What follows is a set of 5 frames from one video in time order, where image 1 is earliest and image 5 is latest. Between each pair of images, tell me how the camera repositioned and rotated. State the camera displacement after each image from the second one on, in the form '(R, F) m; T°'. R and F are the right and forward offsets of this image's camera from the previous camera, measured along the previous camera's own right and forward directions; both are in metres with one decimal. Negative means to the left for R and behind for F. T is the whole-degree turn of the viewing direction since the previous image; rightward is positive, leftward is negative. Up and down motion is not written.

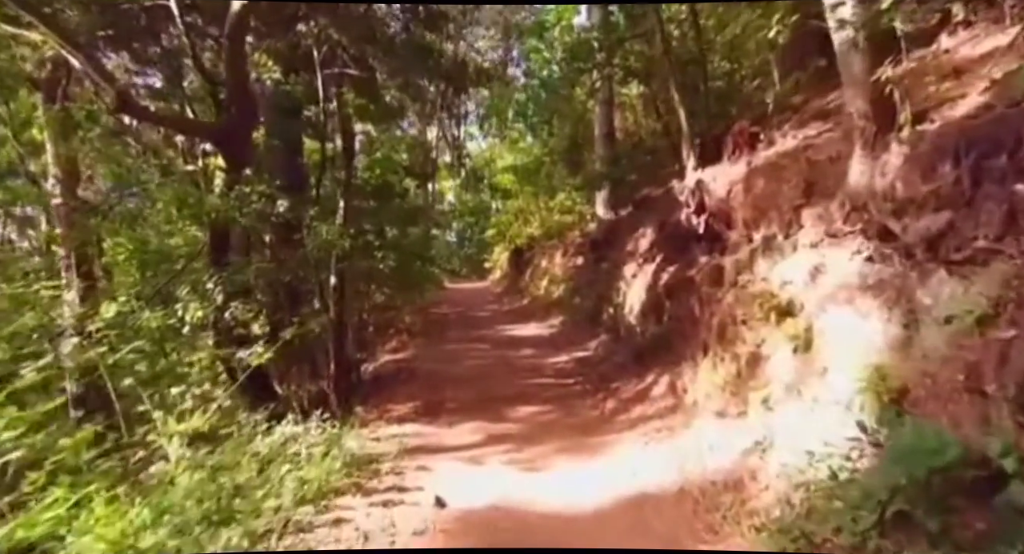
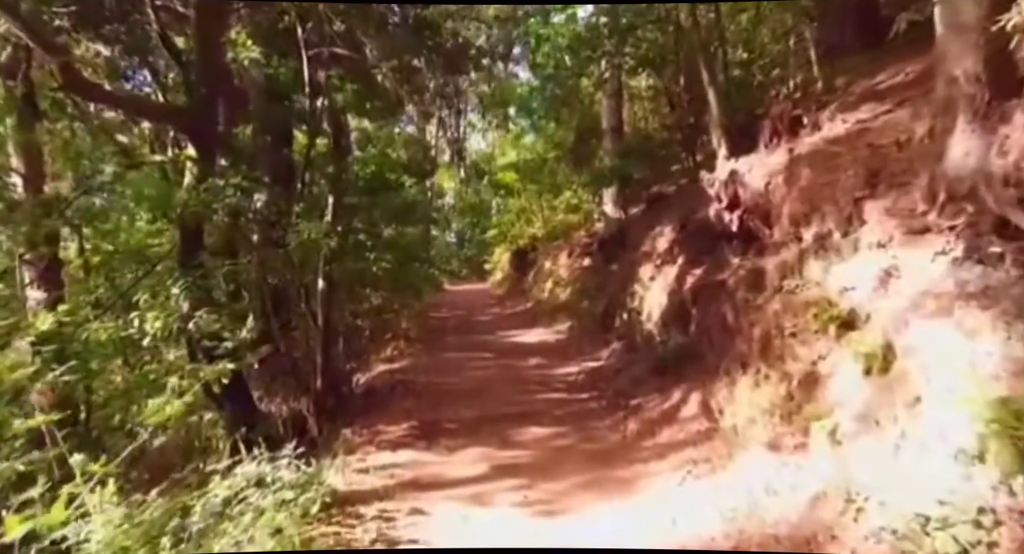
(0.0, +0.4) m; 0°
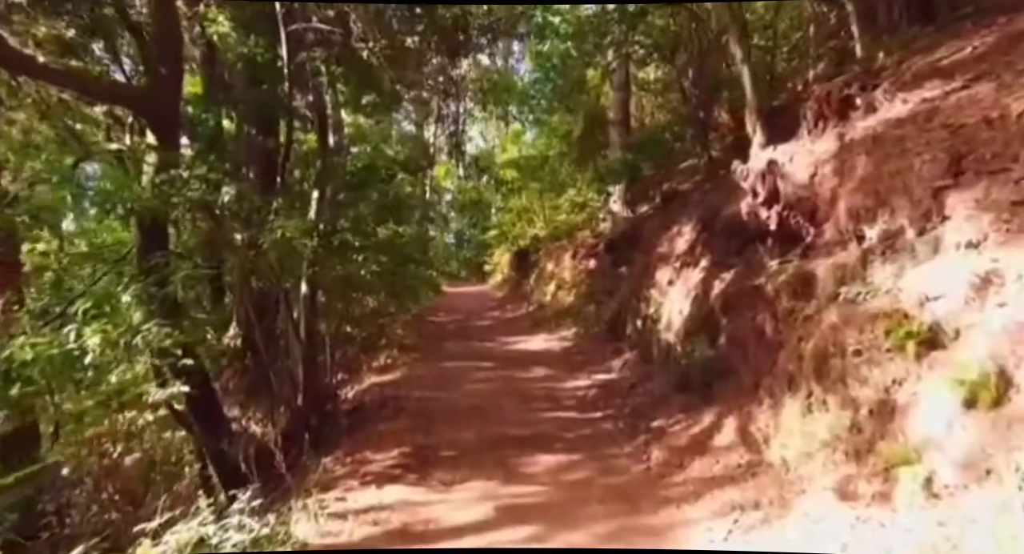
(0.0, +0.4) m; 0°
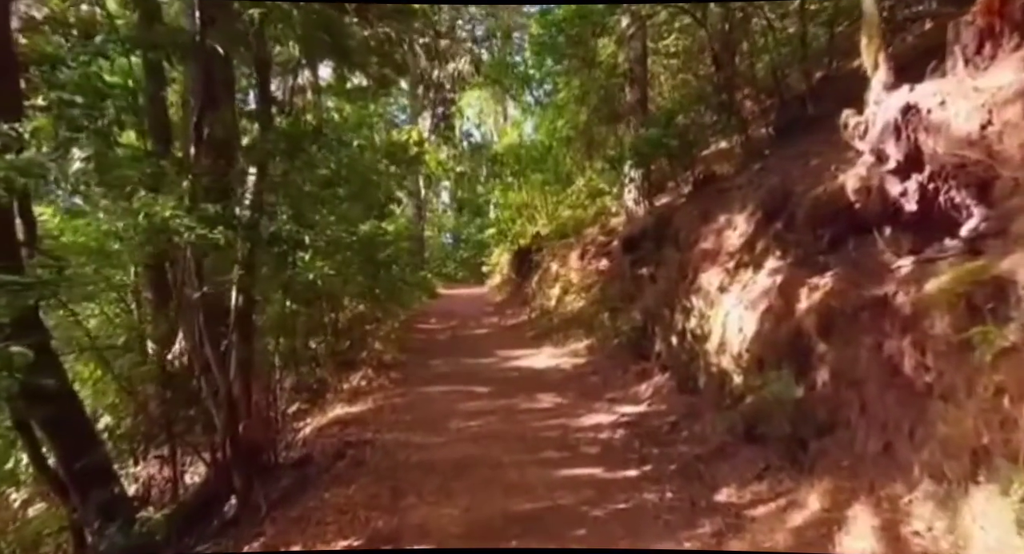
(0.0, +1.0) m; 0°
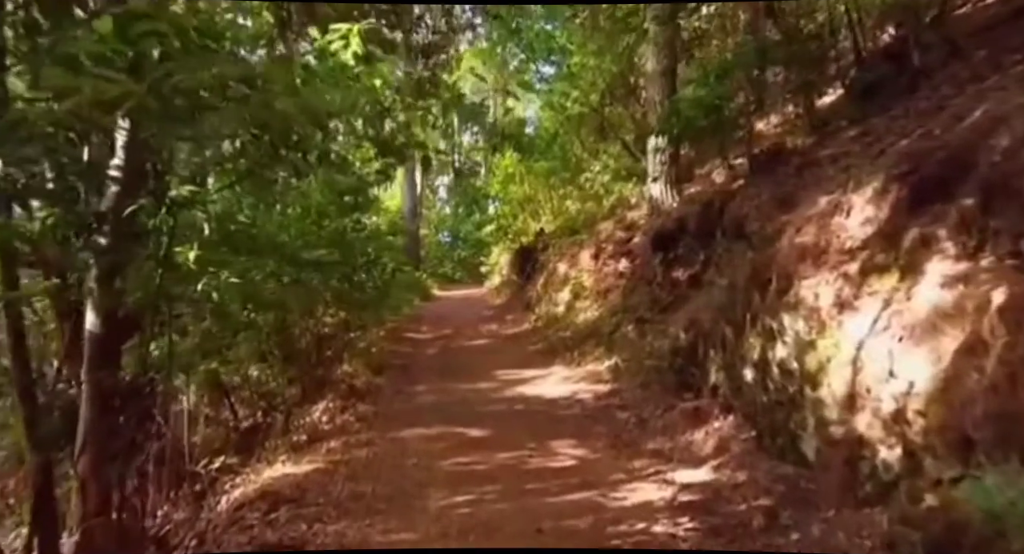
(0.0, +1.0) m; 0°
